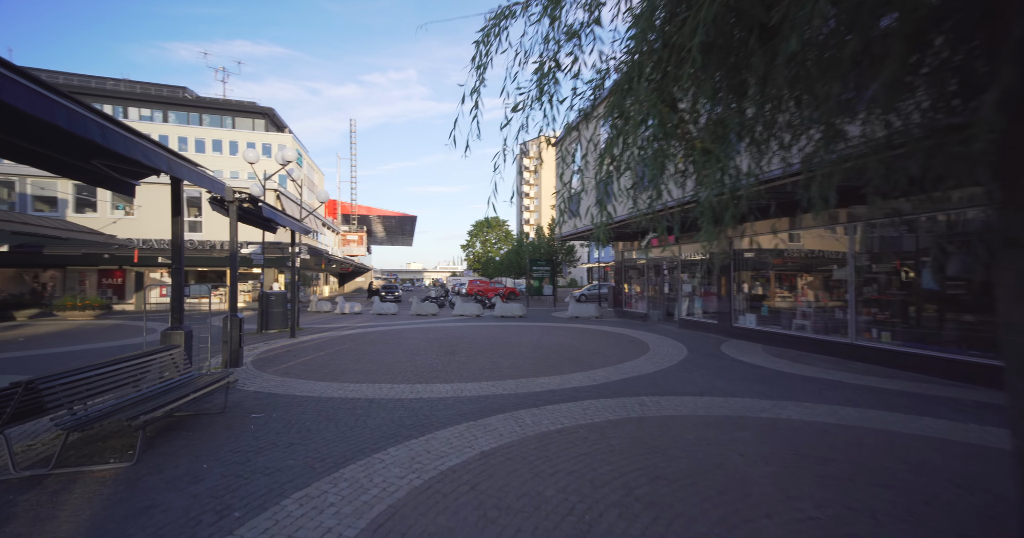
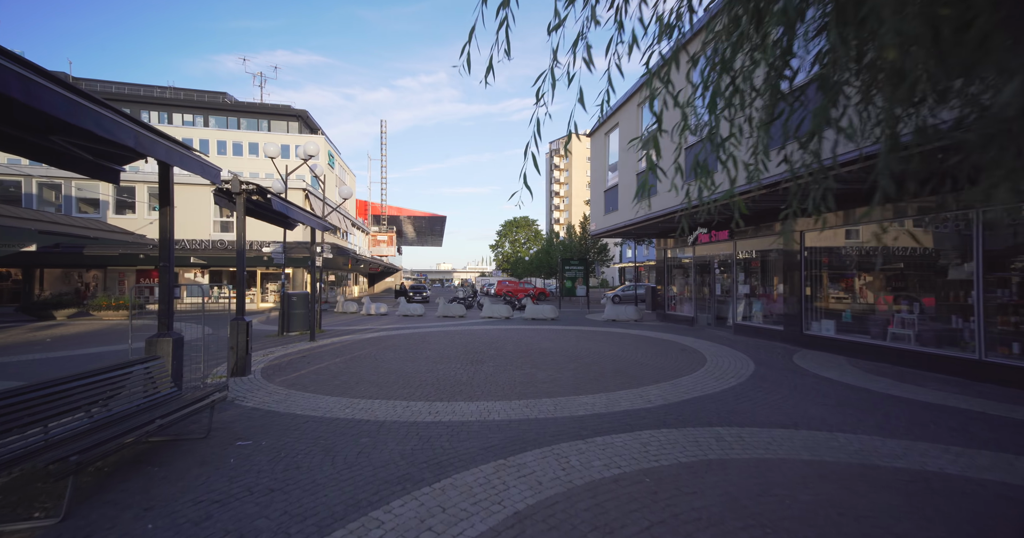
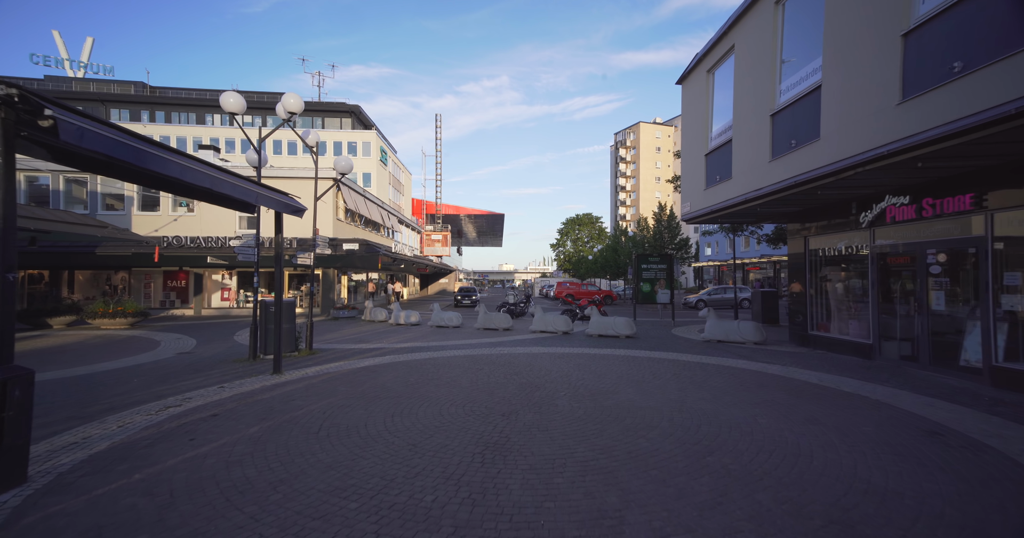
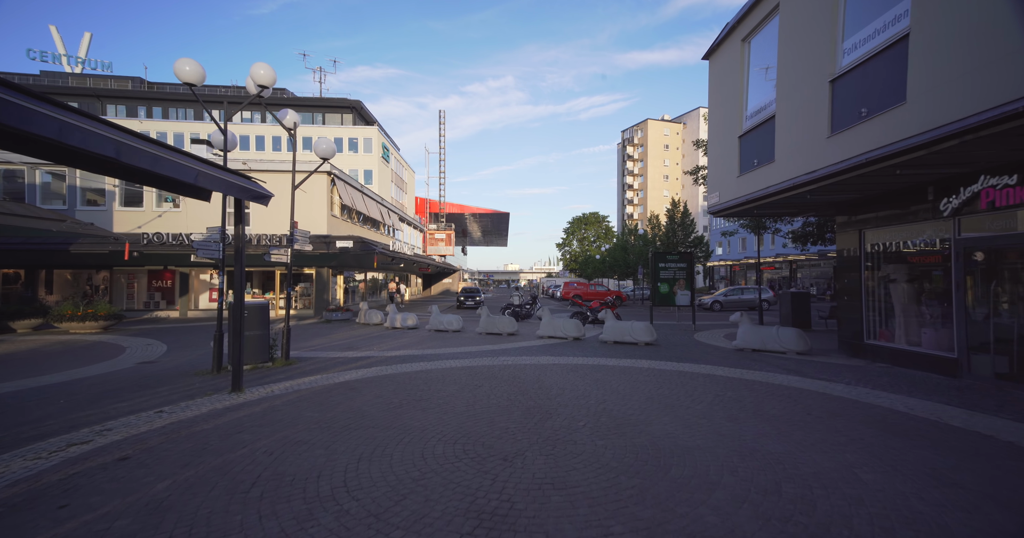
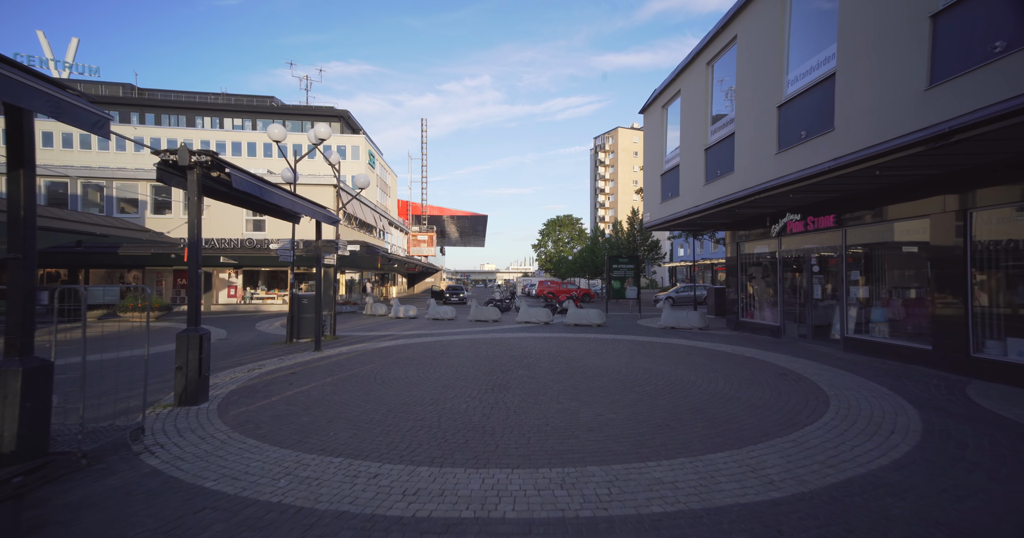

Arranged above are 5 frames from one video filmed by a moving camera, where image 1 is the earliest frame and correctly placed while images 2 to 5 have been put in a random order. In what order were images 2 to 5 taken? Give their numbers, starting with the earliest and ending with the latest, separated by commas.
2, 5, 3, 4
